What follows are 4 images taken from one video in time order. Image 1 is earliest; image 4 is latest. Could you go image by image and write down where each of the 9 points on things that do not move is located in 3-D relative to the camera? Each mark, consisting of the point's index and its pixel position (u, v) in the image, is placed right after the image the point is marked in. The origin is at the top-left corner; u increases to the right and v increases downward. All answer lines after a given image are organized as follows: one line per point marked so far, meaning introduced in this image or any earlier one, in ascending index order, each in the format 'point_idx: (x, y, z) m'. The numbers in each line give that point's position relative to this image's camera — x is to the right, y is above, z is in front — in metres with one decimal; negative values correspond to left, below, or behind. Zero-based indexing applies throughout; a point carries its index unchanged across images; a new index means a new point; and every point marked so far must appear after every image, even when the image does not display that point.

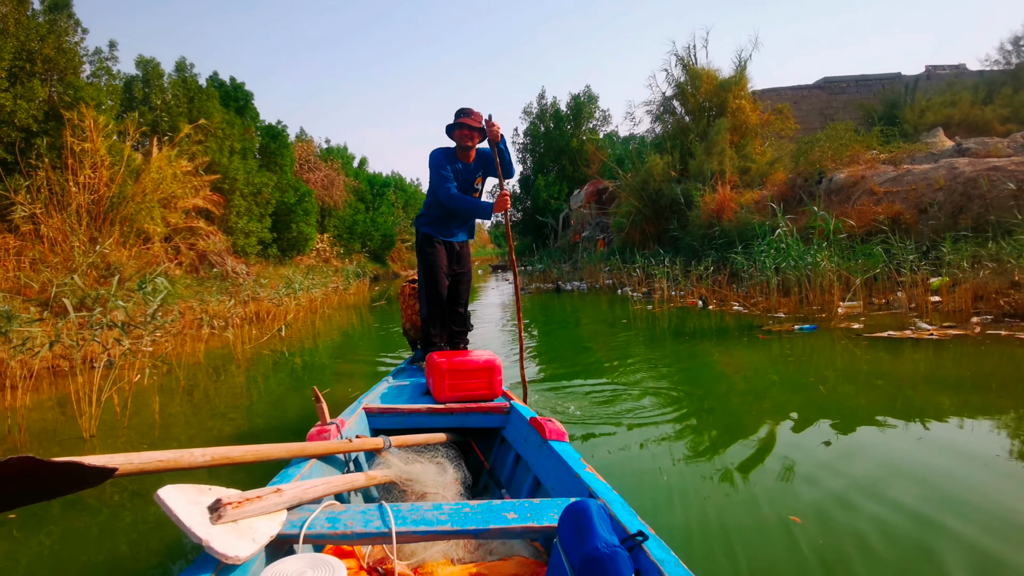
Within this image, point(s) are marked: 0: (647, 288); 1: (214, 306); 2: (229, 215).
0: (+2.2, 0.0, +9.8) m
1: (-3.4, -0.2, +6.8) m
2: (-5.3, +1.4, +11.3) m
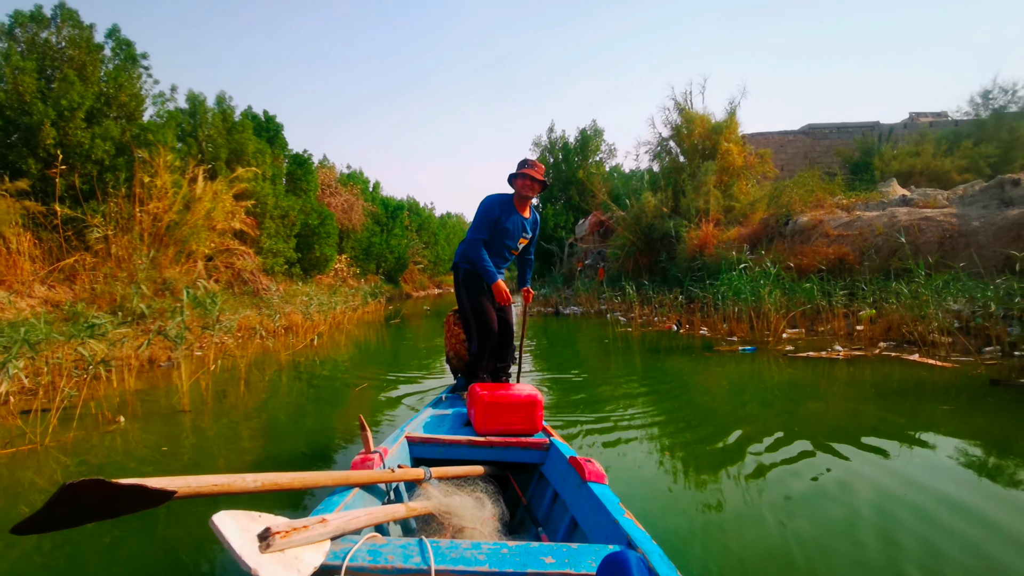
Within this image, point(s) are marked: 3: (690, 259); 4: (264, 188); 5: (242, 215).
0: (+2.3, -0.4, +10.4) m
1: (-3.4, -0.4, +7.5) m
2: (-5.2, +1.0, +12.1) m
3: (+3.2, +0.5, +10.4) m
4: (-5.2, +2.1, +12.2) m
5: (-4.4, +1.2, +9.5) m
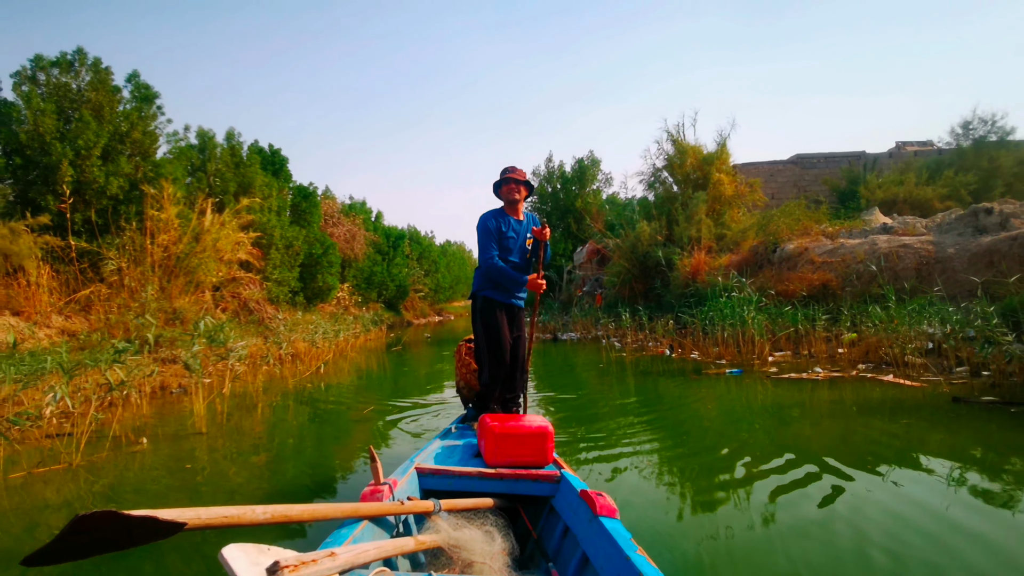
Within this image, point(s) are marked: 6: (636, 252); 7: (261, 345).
0: (+2.2, -0.9, +10.5) m
1: (-3.4, -0.8, +7.7) m
2: (-5.2, +0.4, +12.3) m
3: (+3.2, +0.1, +10.6) m
4: (-5.2, +1.5, +12.5) m
5: (-4.4, +0.7, +9.7) m
6: (+2.6, +0.8, +12.4) m
7: (-3.4, -0.8, +8.0) m
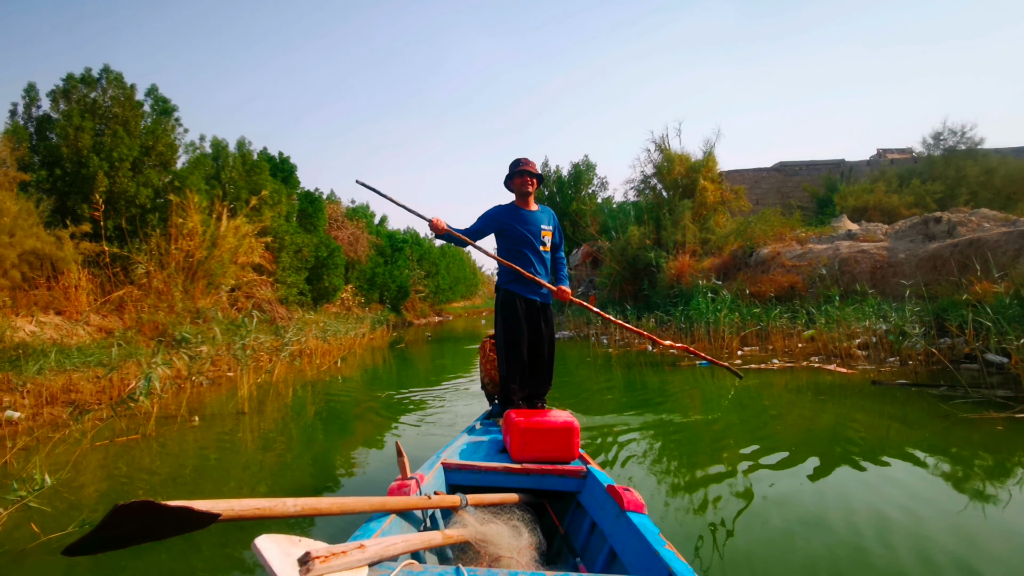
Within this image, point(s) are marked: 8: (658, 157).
0: (+2.2, -0.9, +11.0) m
1: (-3.4, -0.8, +8.2) m
2: (-5.2, +0.4, +12.8) m
3: (+3.1, 0.0, +11.1) m
4: (-5.3, +1.5, +13.0) m
5: (-4.4, +0.7, +10.2) m
6: (+2.6, +0.8, +12.8) m
7: (-3.4, -0.8, +8.4) m
8: (+3.5, +3.1, +13.6) m
